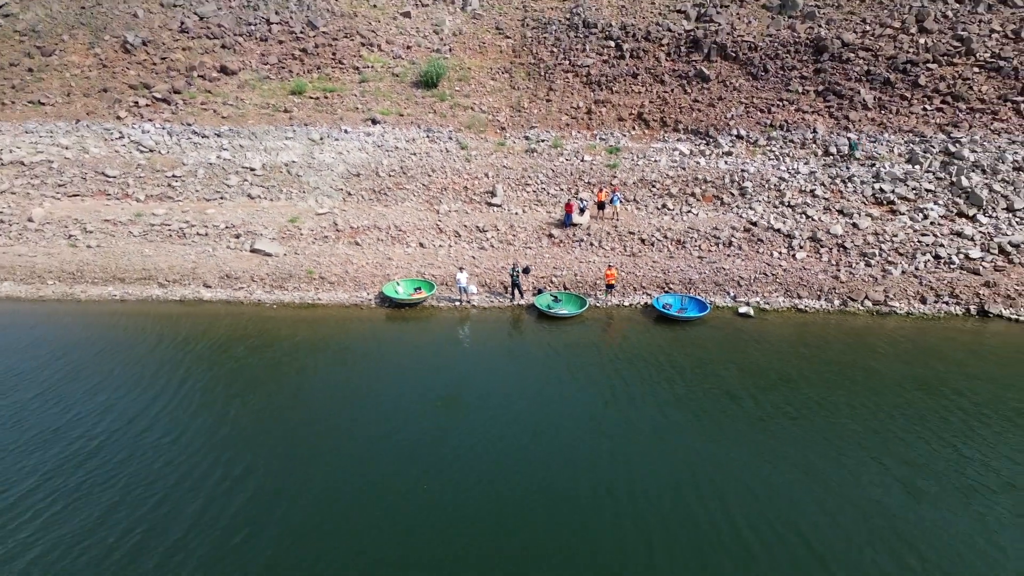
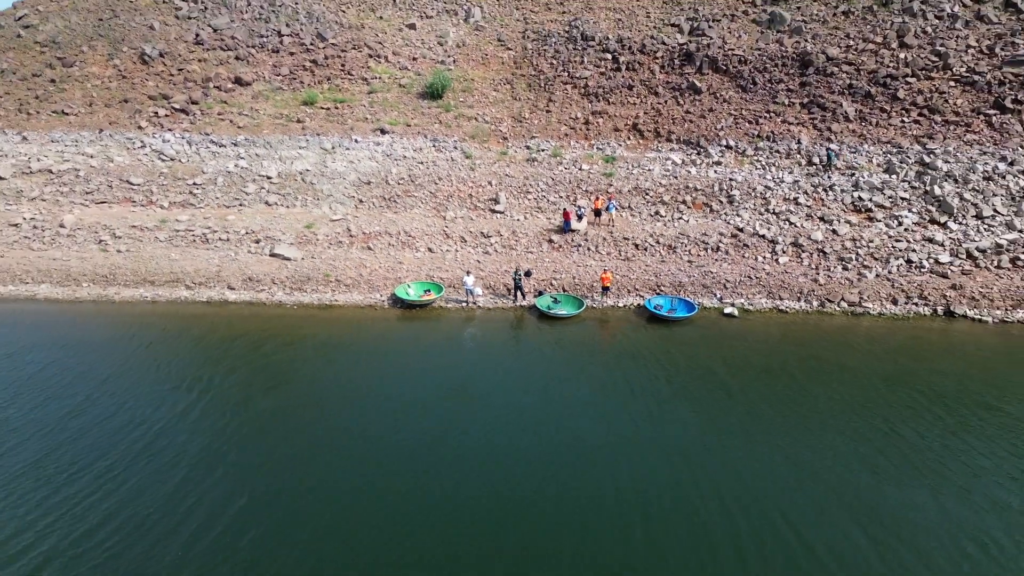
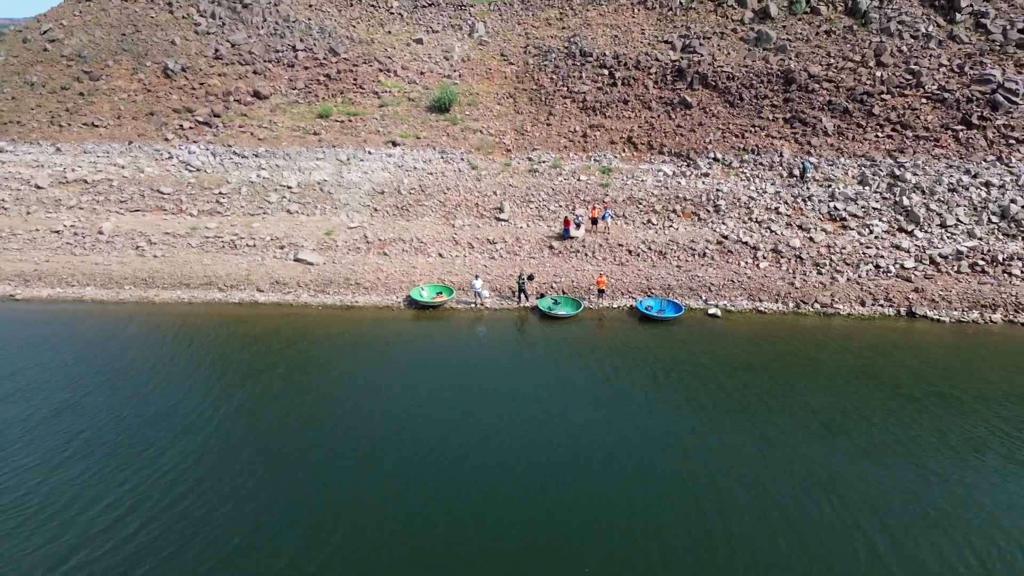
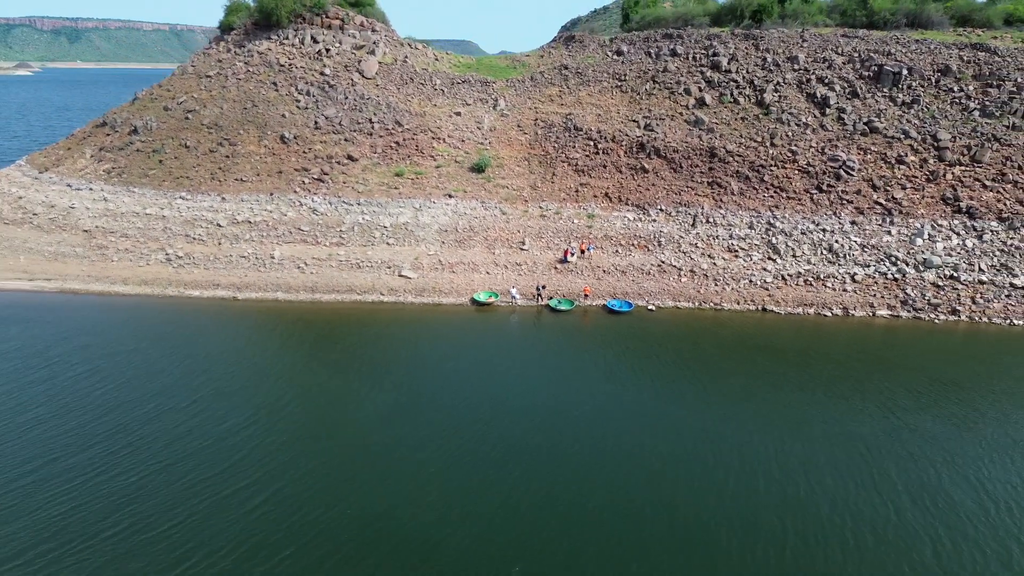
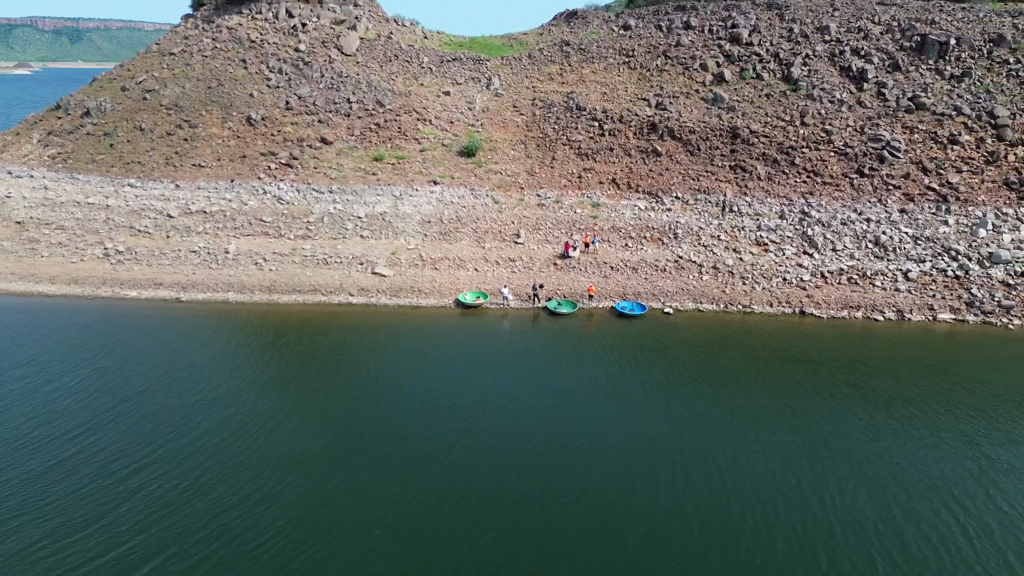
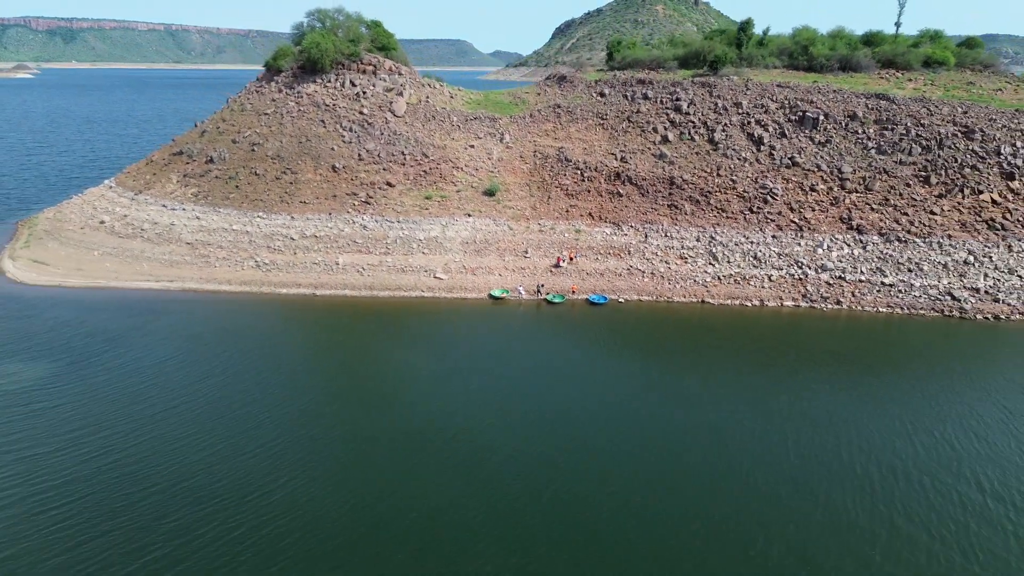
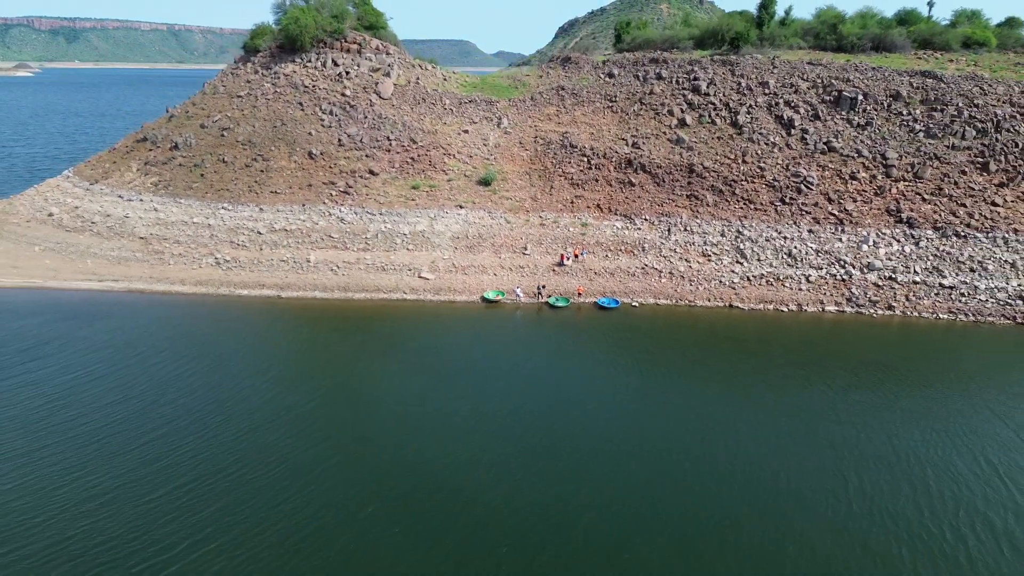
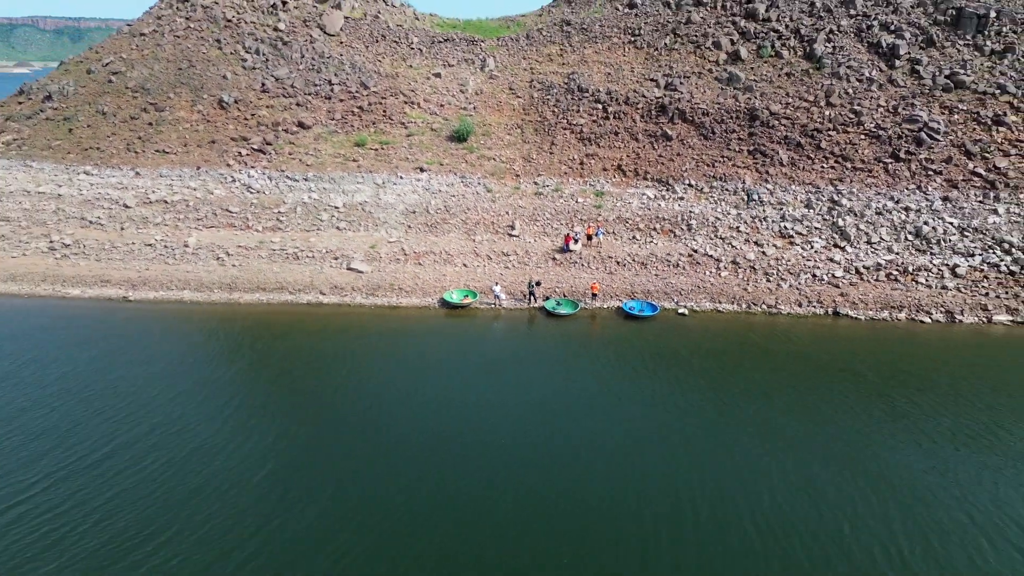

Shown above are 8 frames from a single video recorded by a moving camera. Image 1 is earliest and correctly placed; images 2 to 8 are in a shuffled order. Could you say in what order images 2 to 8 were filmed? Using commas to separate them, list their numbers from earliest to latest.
2, 3, 8, 5, 4, 7, 6
